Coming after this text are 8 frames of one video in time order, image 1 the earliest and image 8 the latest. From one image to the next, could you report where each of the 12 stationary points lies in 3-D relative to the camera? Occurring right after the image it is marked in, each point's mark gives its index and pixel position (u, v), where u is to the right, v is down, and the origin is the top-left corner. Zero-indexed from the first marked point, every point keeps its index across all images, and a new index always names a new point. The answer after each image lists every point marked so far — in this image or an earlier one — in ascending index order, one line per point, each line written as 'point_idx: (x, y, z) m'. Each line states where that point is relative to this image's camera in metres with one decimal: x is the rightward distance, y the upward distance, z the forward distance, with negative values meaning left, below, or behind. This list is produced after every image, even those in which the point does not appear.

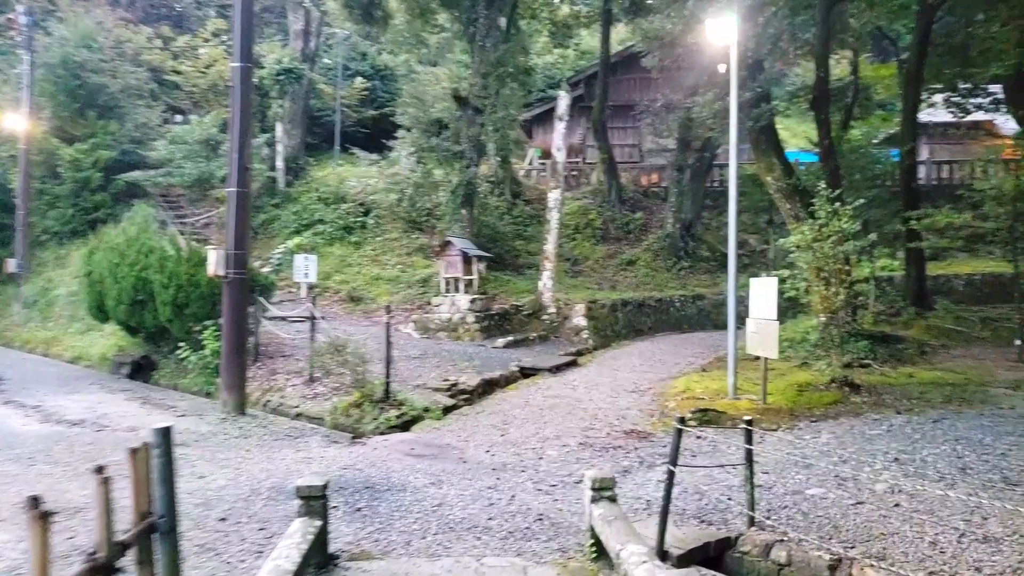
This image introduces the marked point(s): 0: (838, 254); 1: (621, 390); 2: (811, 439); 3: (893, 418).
0: (+3.7, +0.4, +8.8) m
1: (+1.3, -1.3, +9.5) m
2: (+2.6, -1.3, +6.6) m
3: (+3.6, -1.2, +7.3) m
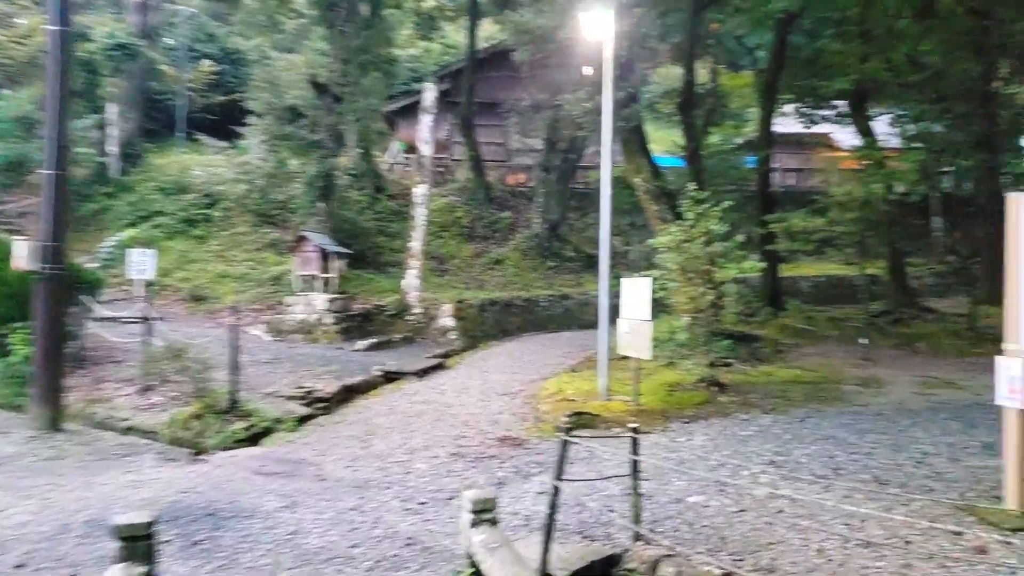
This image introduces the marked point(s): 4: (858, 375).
0: (+2.2, +0.4, +8.9) m
1: (-0.3, -1.3, +9.1) m
2: (+1.5, -1.3, +6.5) m
3: (+2.4, -1.2, +7.3) m
4: (+4.3, -1.1, +9.6) m
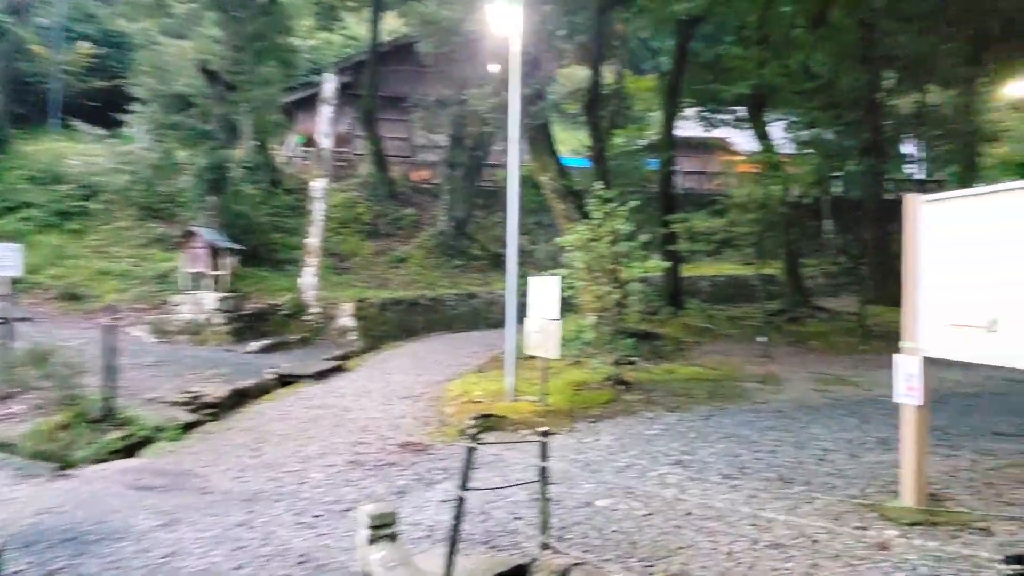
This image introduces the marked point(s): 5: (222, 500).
0: (+1.1, +0.4, +8.8) m
1: (-1.4, -1.2, +8.8) m
2: (+0.7, -1.3, +6.4) m
3: (+1.5, -1.2, +7.3) m
4: (+3.1, -1.1, +9.8) m
5: (-2.0, -1.5, +5.4) m
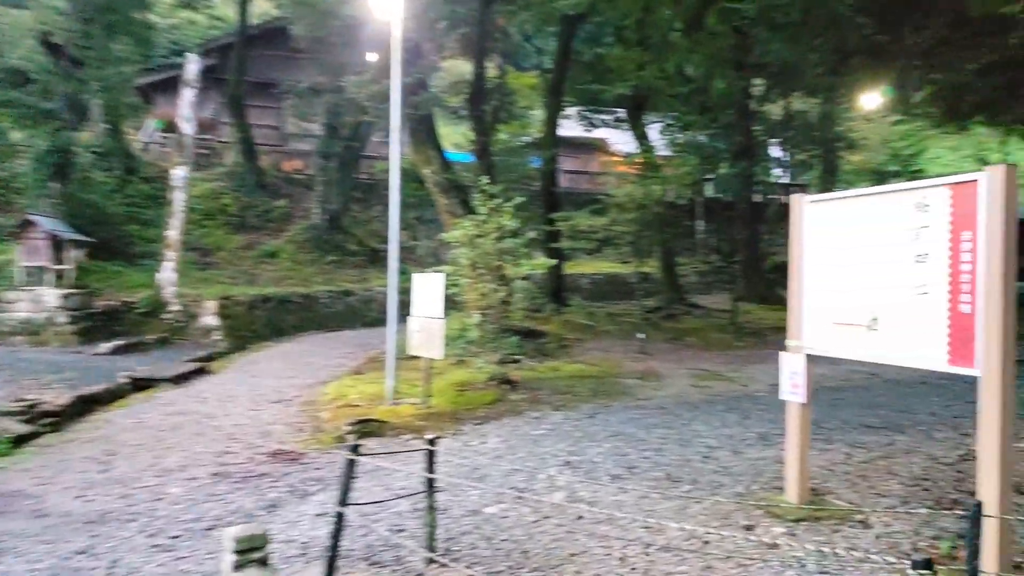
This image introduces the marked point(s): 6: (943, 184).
0: (-0.2, +0.4, +8.7) m
1: (-2.7, -1.2, +8.2) m
2: (-0.3, -1.3, +6.2) m
3: (+0.4, -1.2, +7.2) m
4: (+1.6, -1.1, +9.9) m
5: (-2.8, -1.4, +4.7) m
6: (+2.0, +0.5, +3.7) m
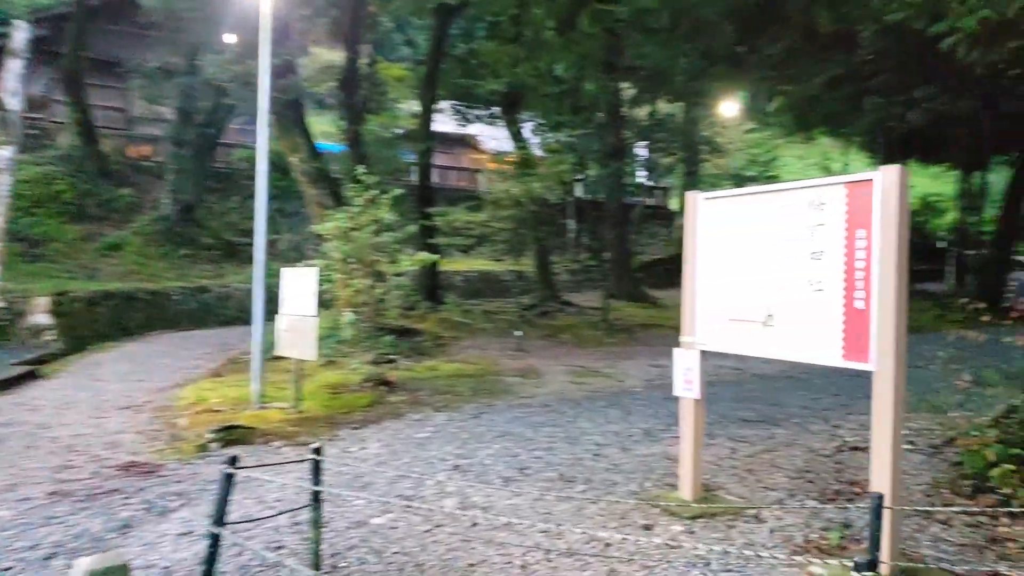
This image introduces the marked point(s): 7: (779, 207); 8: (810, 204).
0: (-1.5, +0.5, +8.3) m
1: (-3.9, -1.1, +7.4) m
2: (-1.1, -1.2, +5.8) m
3: (-0.7, -1.2, +6.9) m
4: (0.0, -1.0, +9.8) m
5: (-3.3, -1.4, +4.0) m
6: (+1.6, +0.5, +3.7) m
7: (+1.4, +0.4, +4.1) m
8: (+1.5, +0.4, +3.9) m
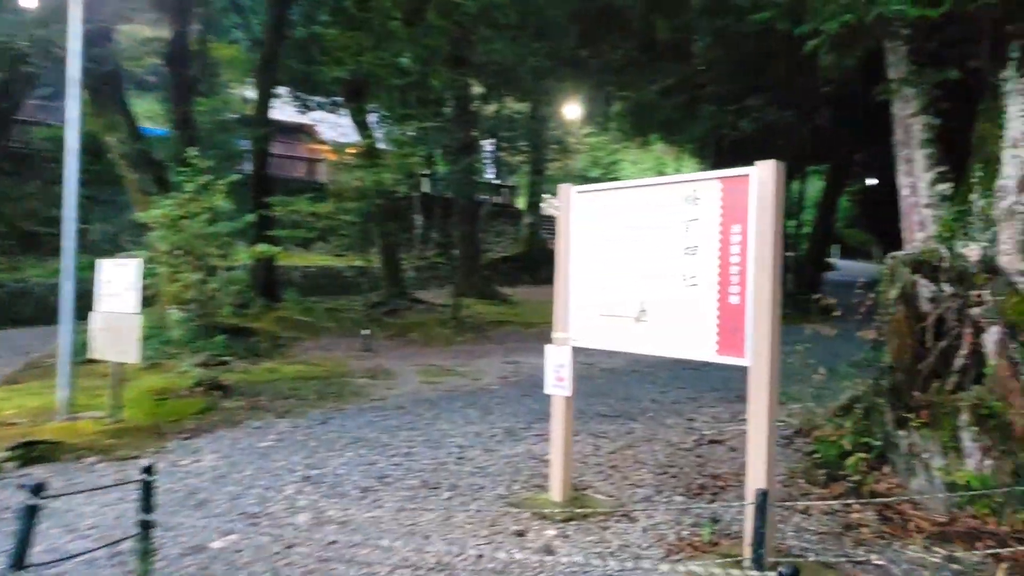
0: (-3.0, +0.5, +7.5) m
1: (-5.1, -1.1, +6.1) m
2: (-2.1, -1.2, +5.2) m
3: (-1.9, -1.1, +6.4) m
4: (-1.8, -1.0, +9.4) m
5: (-3.9, -1.3, +2.9) m
6: (+1.0, +0.5, +3.7) m
7: (+0.7, +0.5, +4.0) m
8: (+0.8, +0.4, +3.8) m
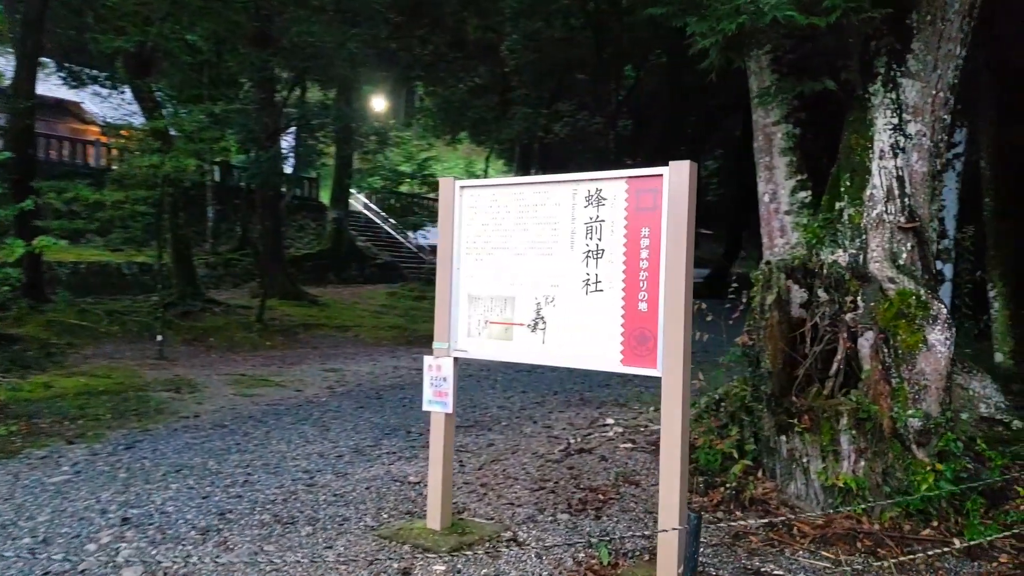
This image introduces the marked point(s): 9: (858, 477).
0: (-4.3, +0.5, +6.1) m
1: (-6.0, -1.1, +4.2) m
2: (-2.9, -1.2, +4.0) m
3: (-3.0, -1.1, +5.3) m
4: (-3.7, -1.0, +8.2) m
5: (-4.0, -1.3, +1.4) m
6: (+0.5, +0.5, +3.5) m
7: (+0.2, +0.4, +3.7) m
8: (+0.3, +0.4, +3.5) m
9: (+1.7, -0.9, +3.8) m
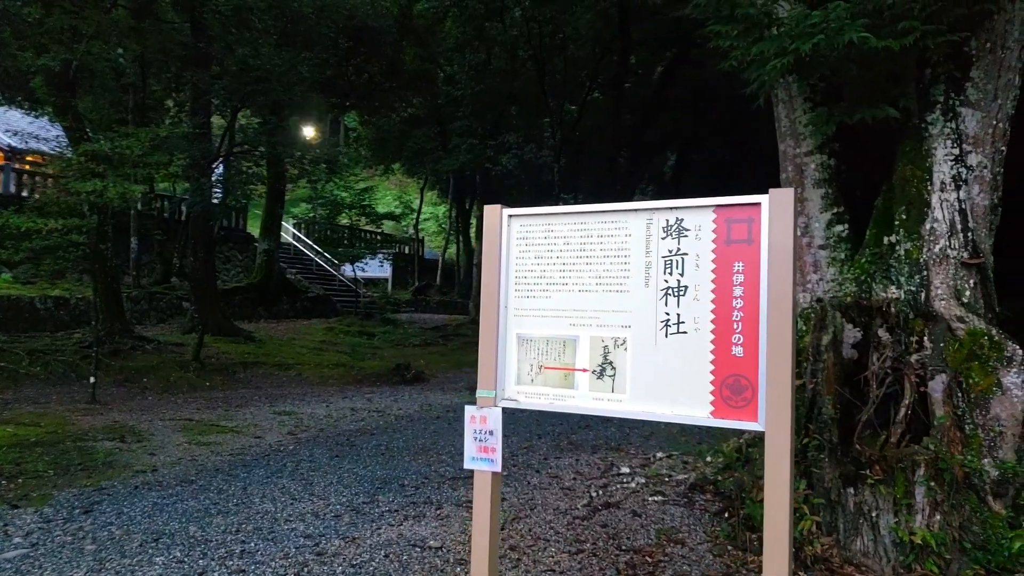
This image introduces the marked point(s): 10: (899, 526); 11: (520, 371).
0: (-4.3, +0.3, +5.2) m
1: (-5.8, -1.2, +3.1) m
2: (-2.6, -1.4, +3.3) m
3: (-2.9, -1.4, +4.5) m
4: (-3.9, -1.3, +7.3) m
5: (-3.5, -1.4, +0.5) m
6: (+0.8, +0.3, +3.1) m
7: (+0.4, +0.3, +3.3) m
8: (+0.6, +0.3, +3.2) m
9: (+2.0, -1.1, +3.6) m
10: (+1.8, -1.1, +3.6) m
11: (0.0, -0.4, +3.4) m
